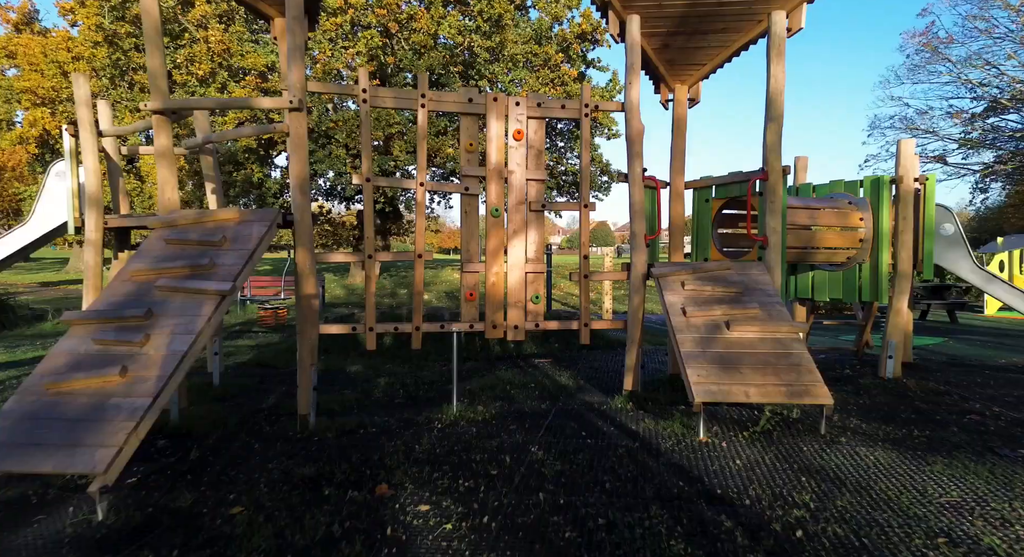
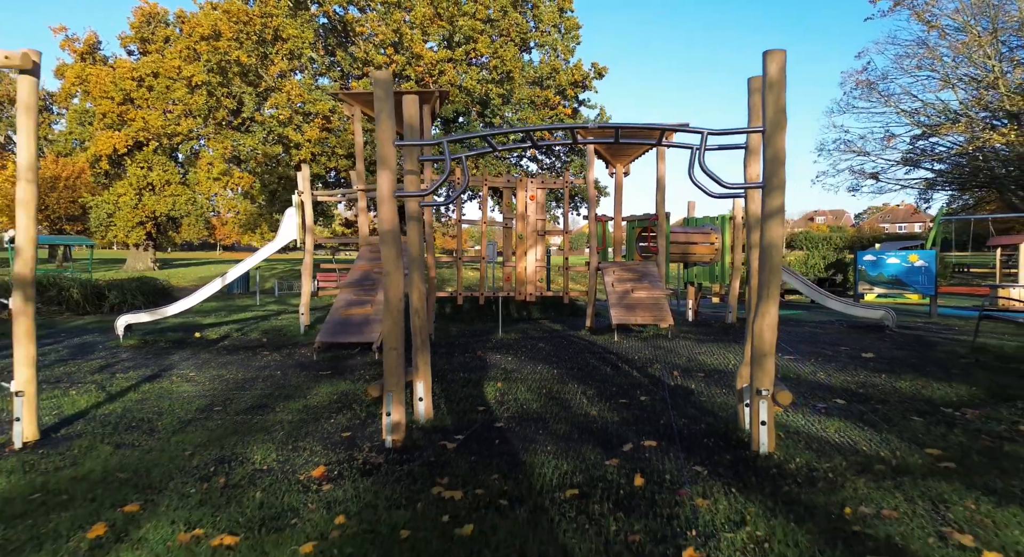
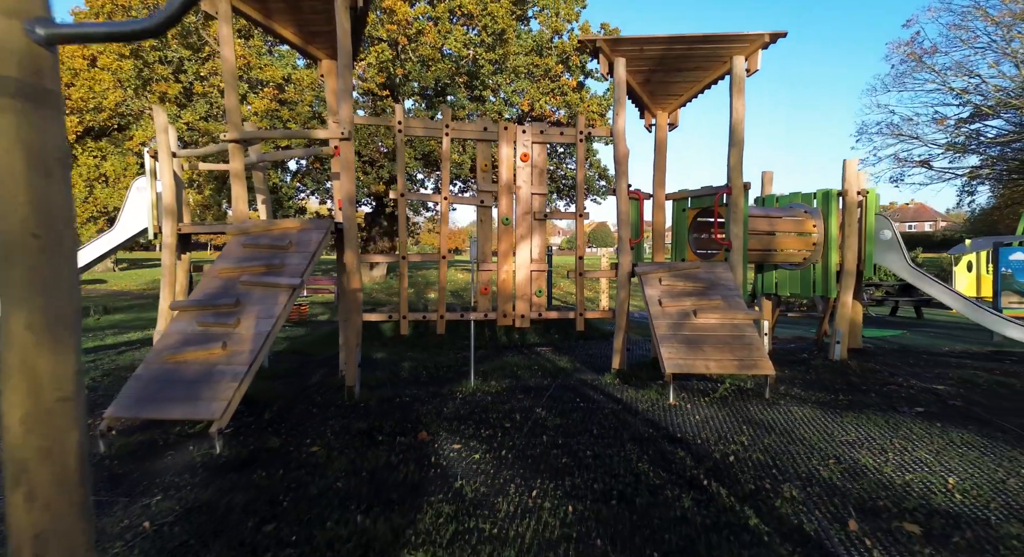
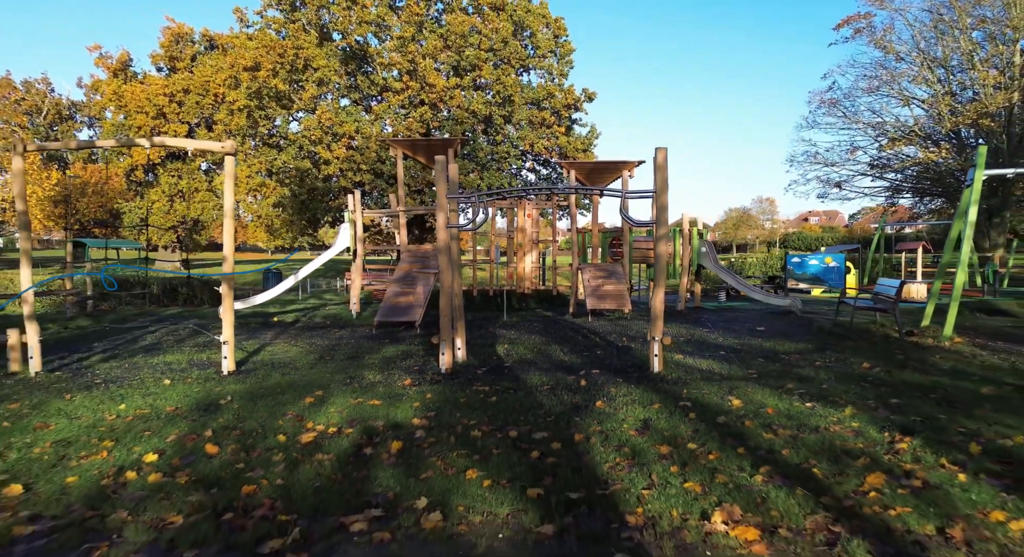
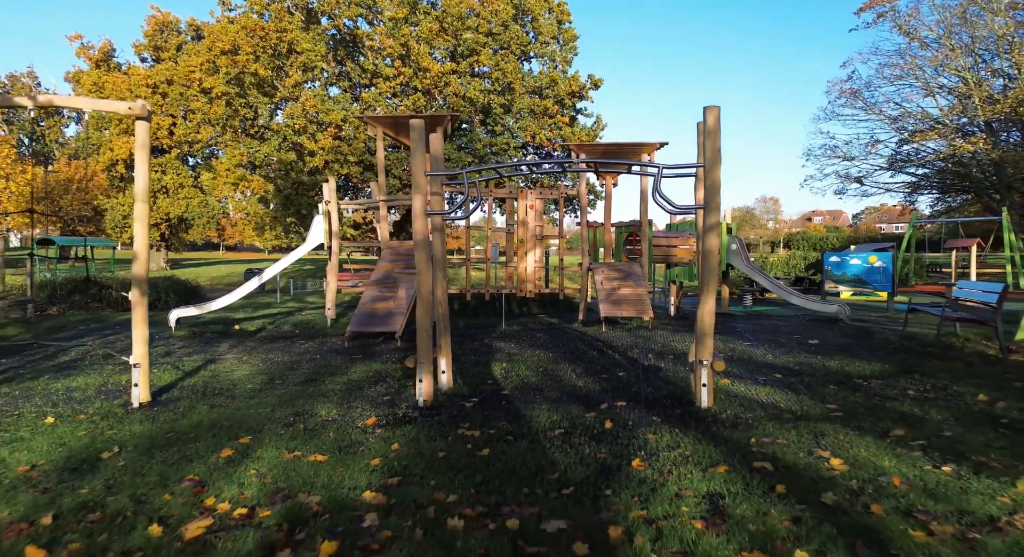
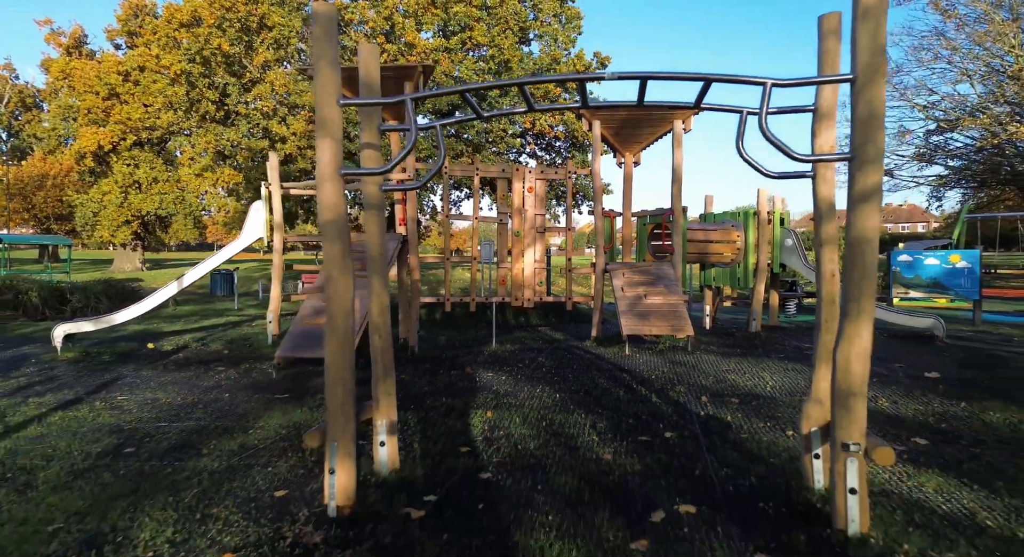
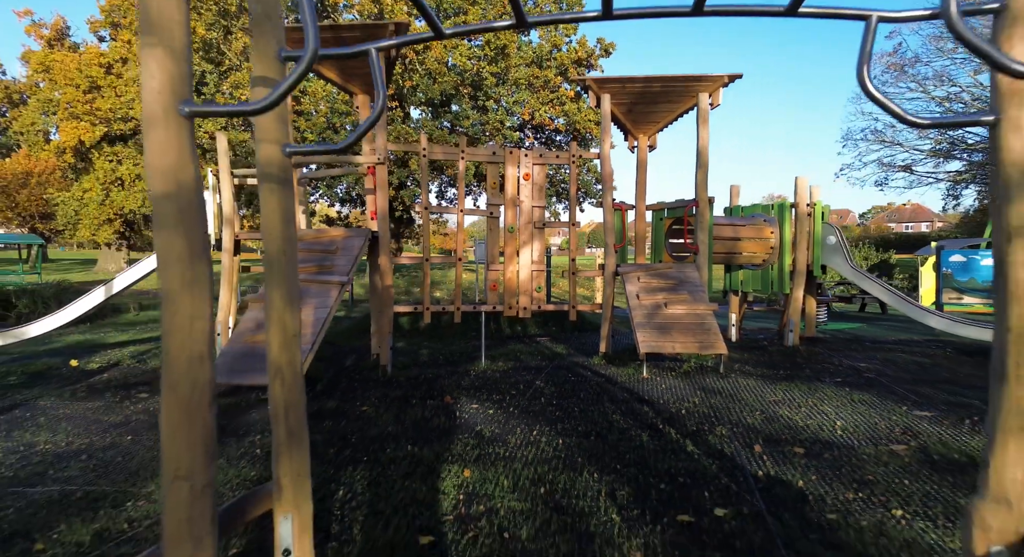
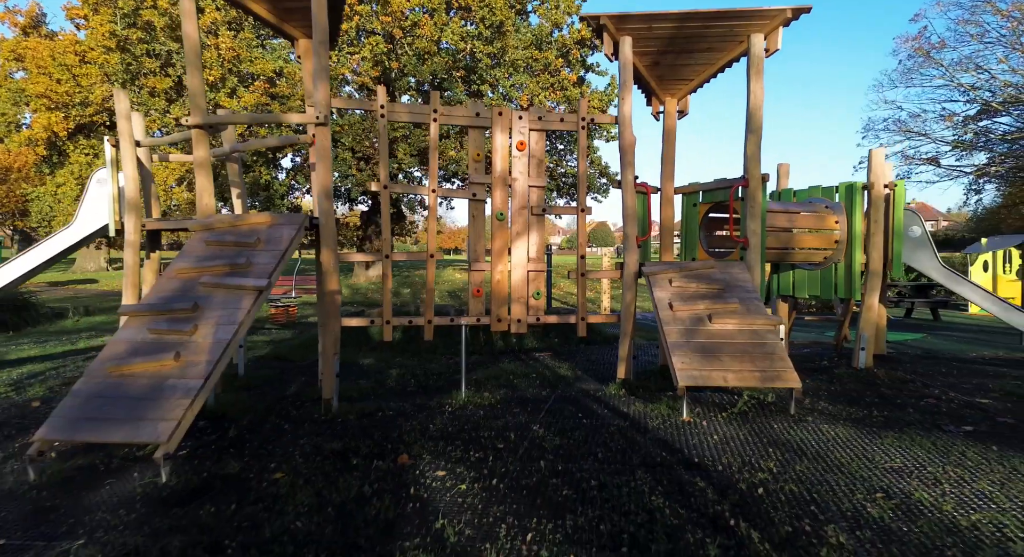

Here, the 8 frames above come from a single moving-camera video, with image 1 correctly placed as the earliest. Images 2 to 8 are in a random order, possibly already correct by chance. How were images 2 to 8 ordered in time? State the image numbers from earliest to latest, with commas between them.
8, 3, 7, 6, 2, 5, 4
